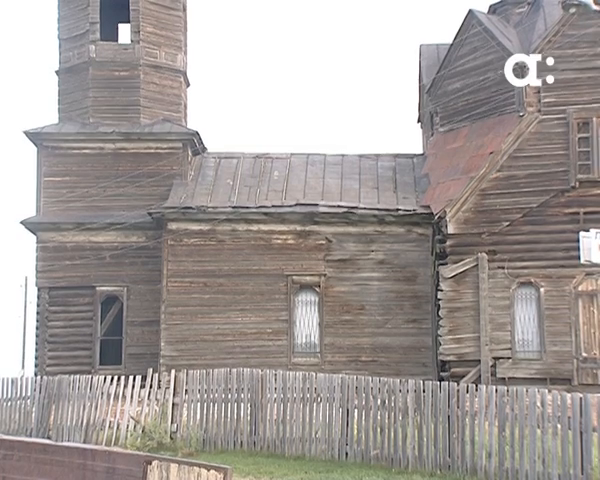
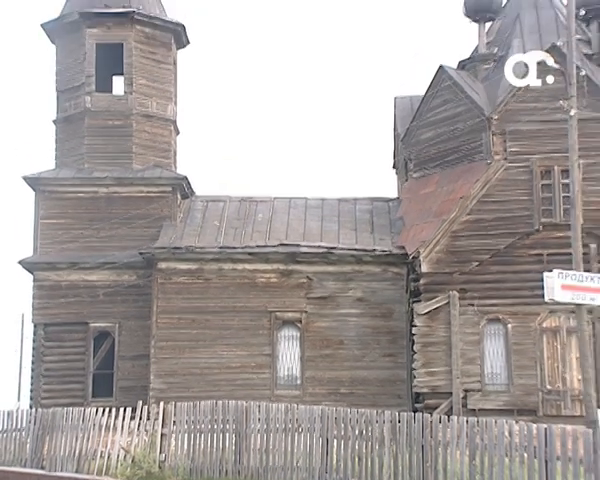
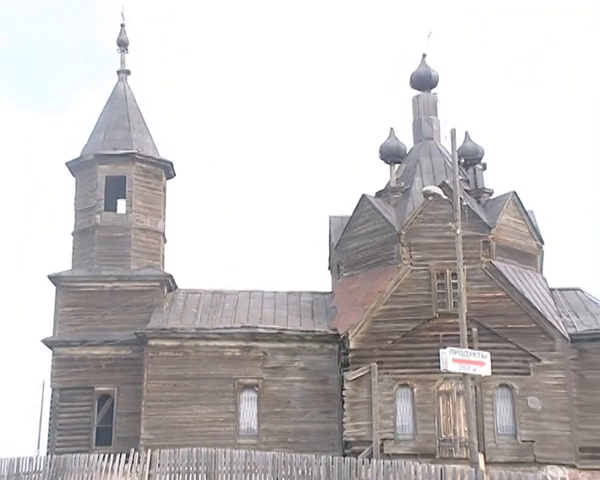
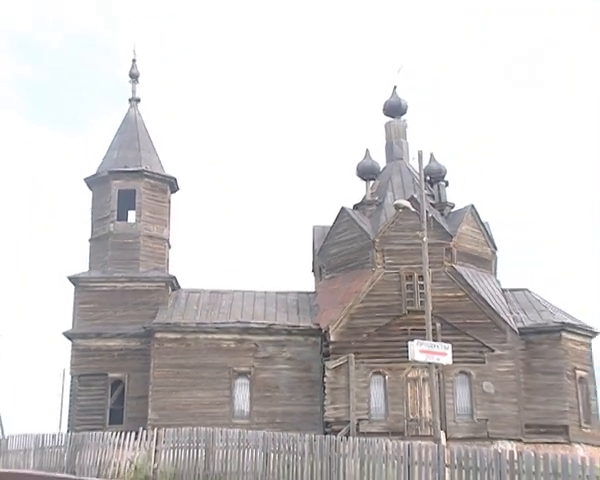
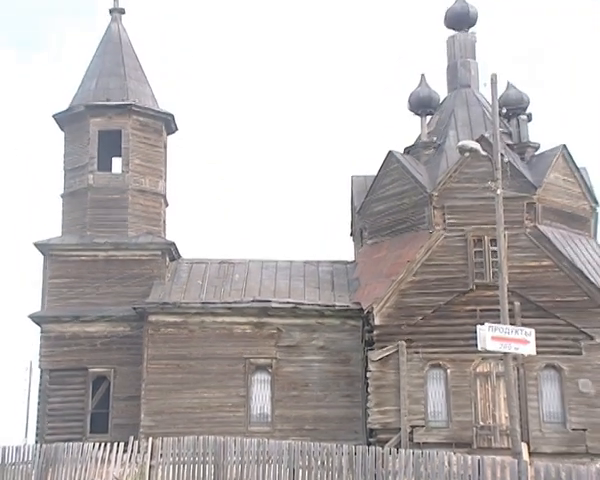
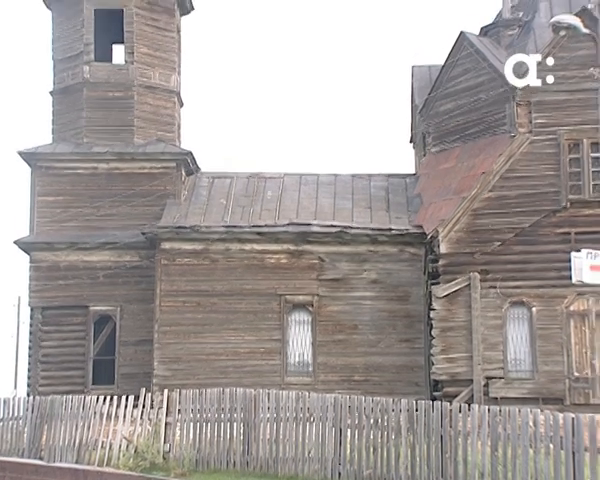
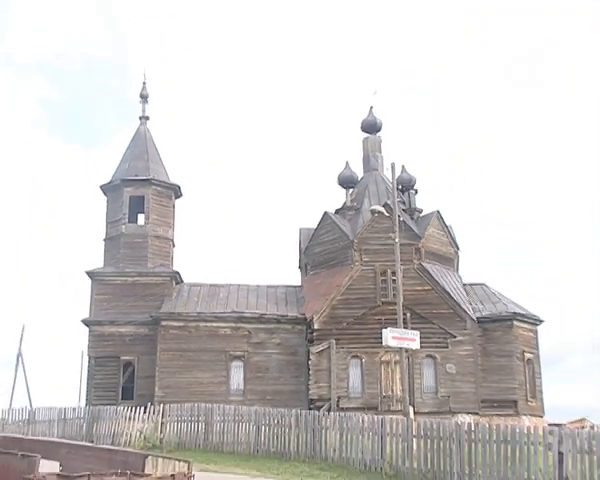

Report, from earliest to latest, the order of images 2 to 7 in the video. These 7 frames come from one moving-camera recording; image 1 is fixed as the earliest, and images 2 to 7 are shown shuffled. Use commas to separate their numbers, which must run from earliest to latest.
6, 2, 5, 3, 4, 7
